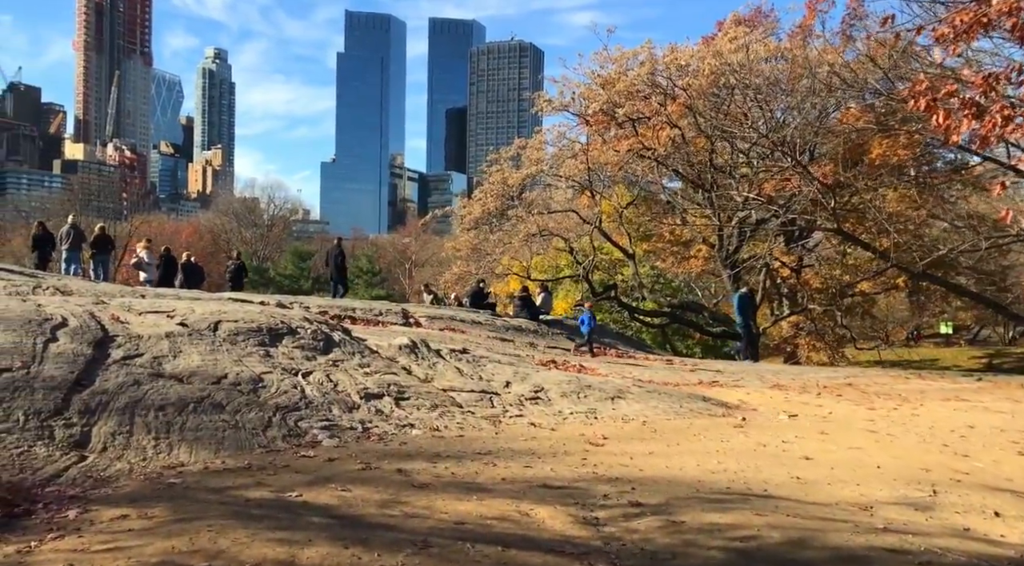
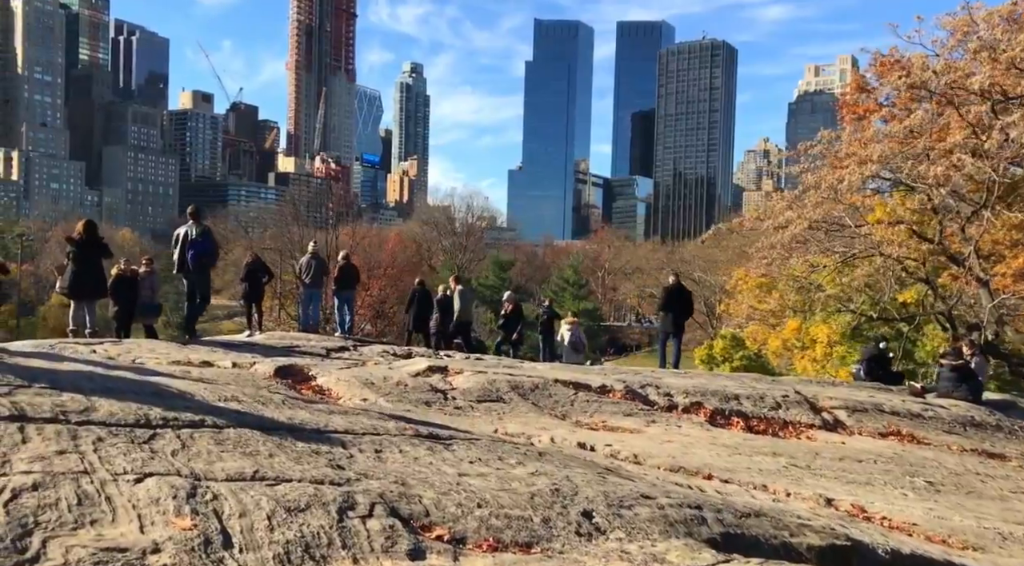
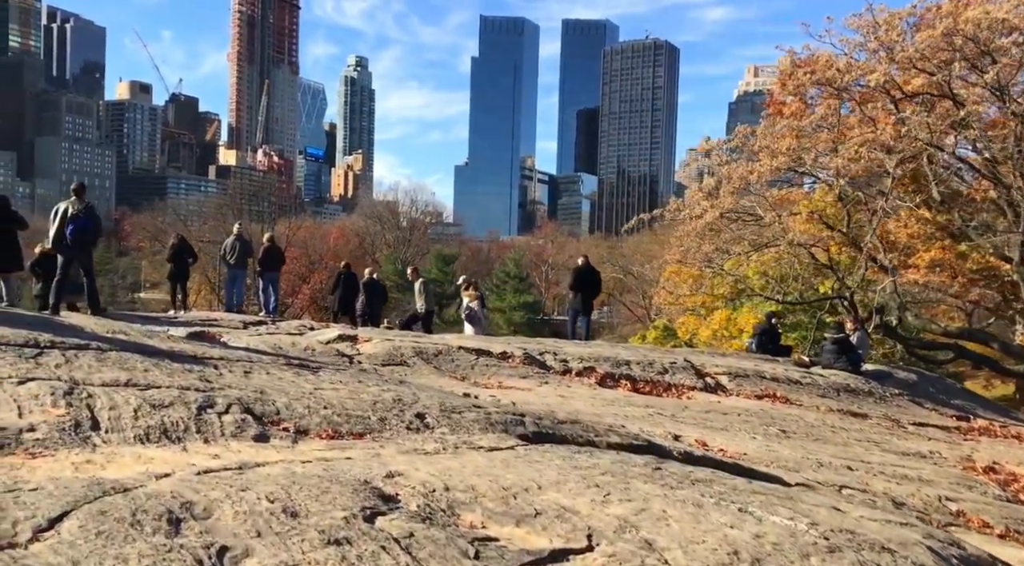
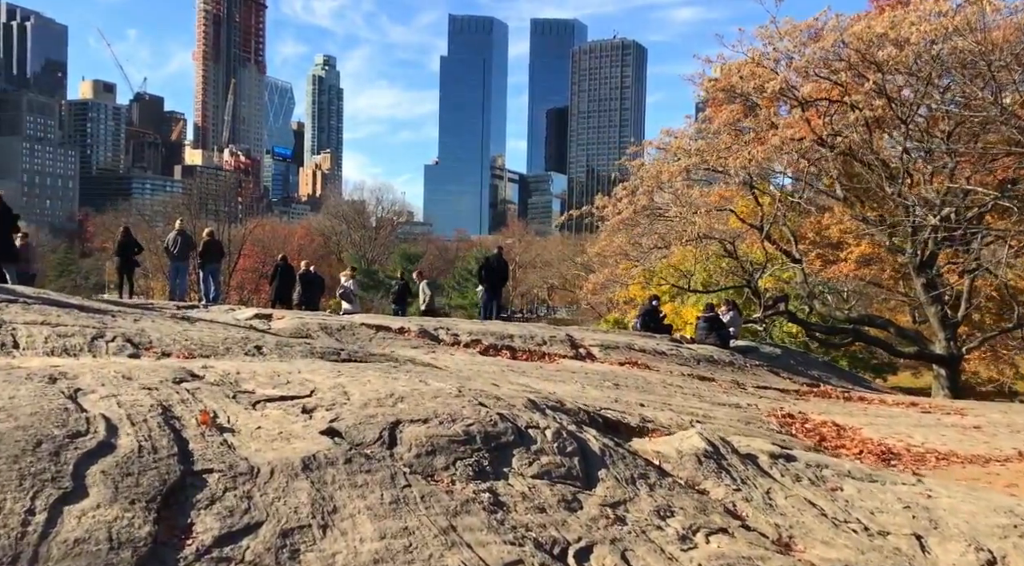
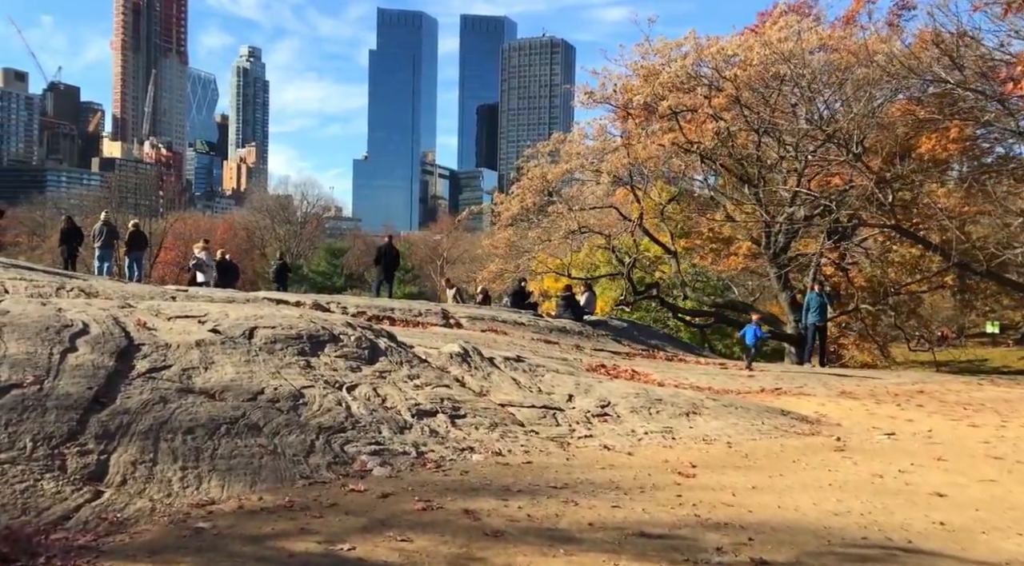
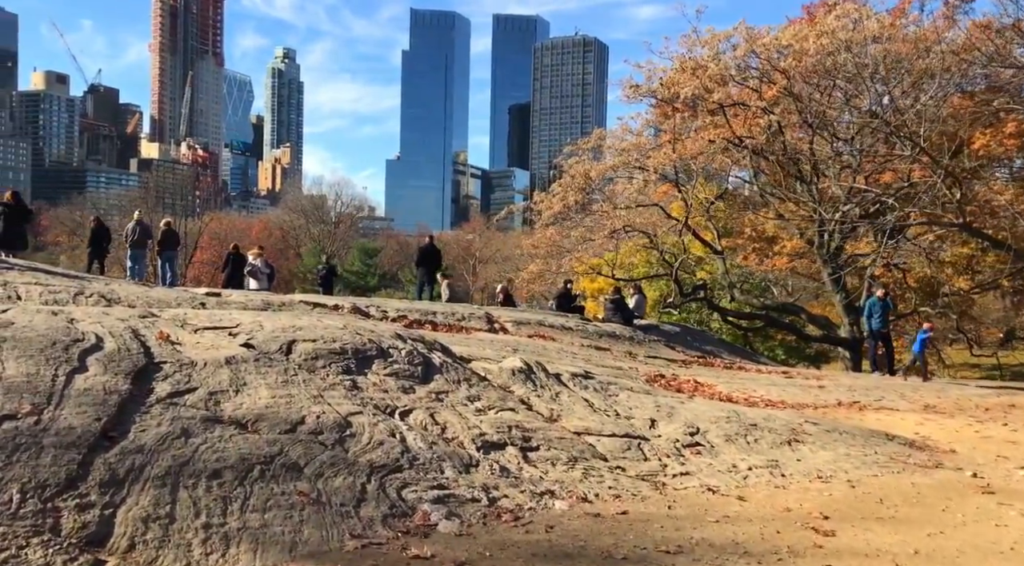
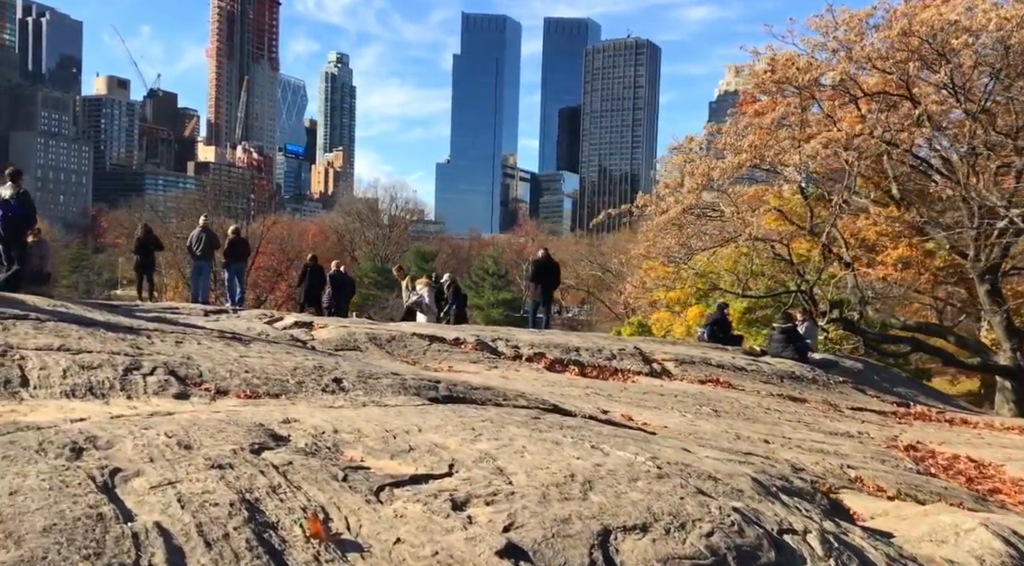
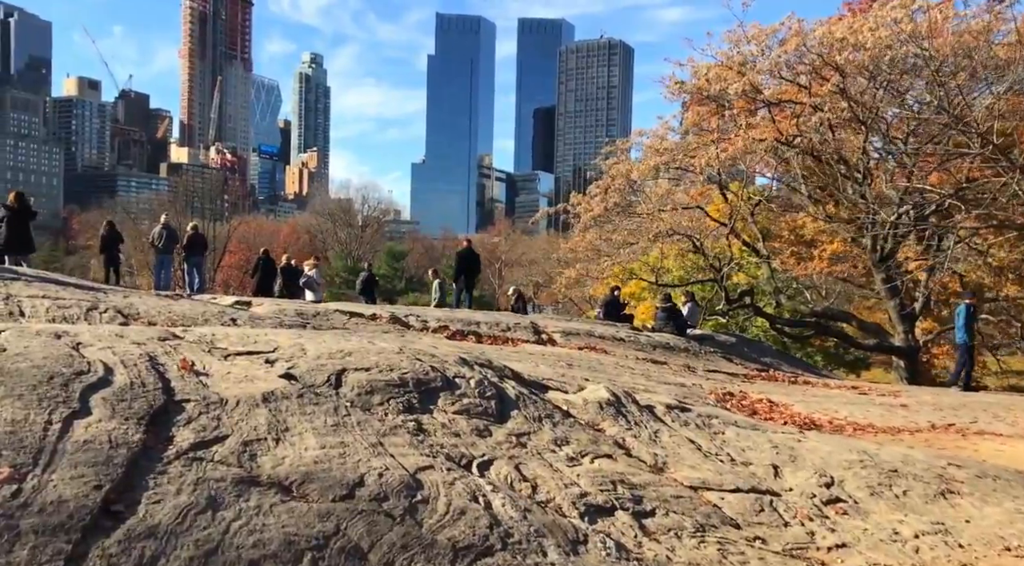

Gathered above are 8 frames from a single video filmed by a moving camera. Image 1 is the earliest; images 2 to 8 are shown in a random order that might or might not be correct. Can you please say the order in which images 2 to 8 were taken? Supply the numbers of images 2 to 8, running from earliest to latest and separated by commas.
5, 6, 8, 4, 7, 3, 2
